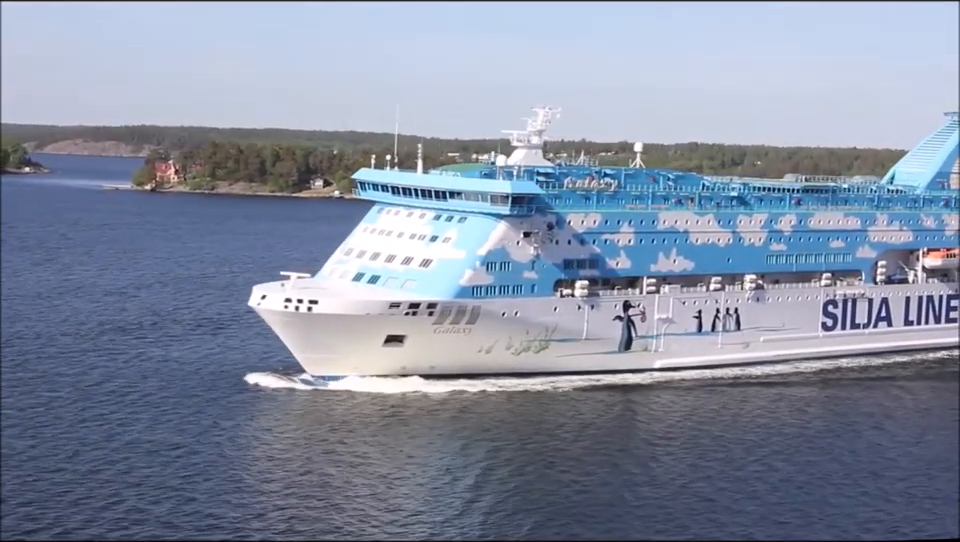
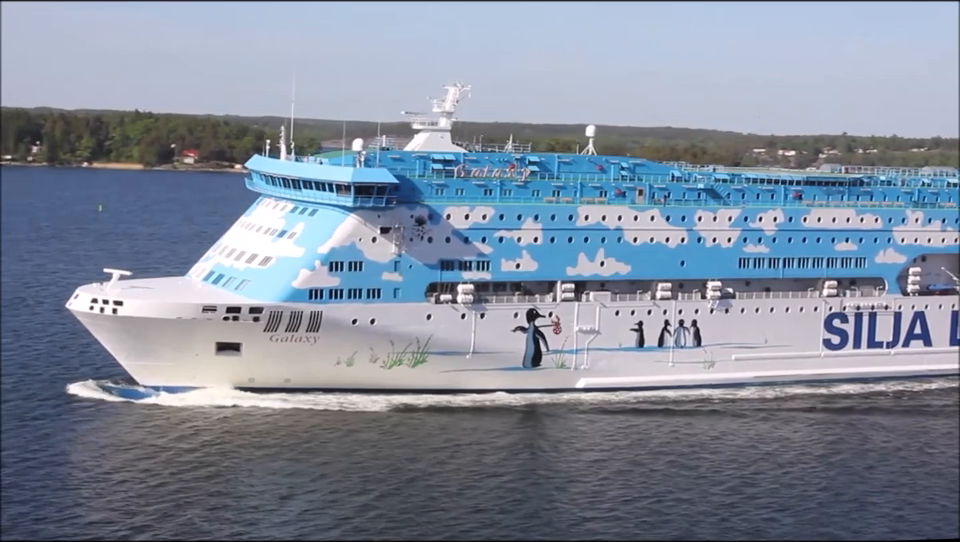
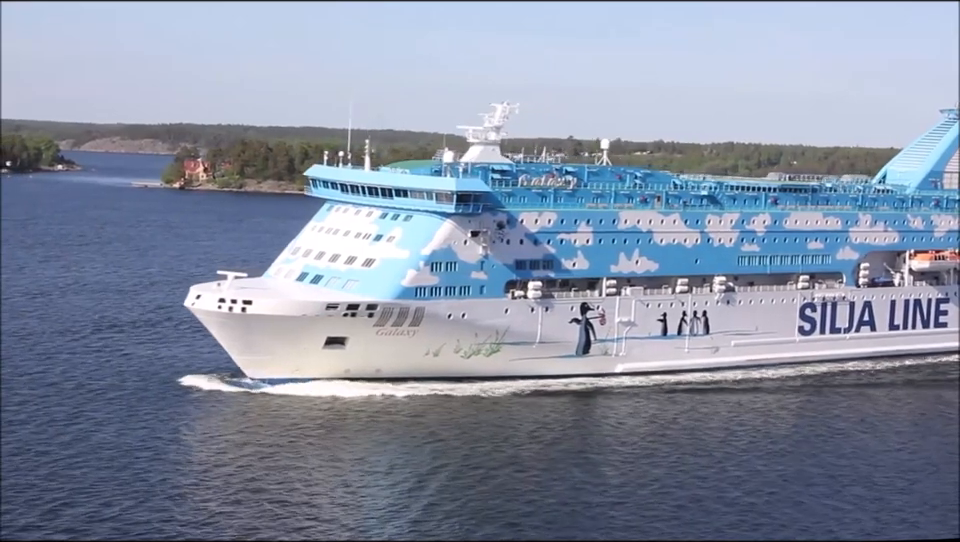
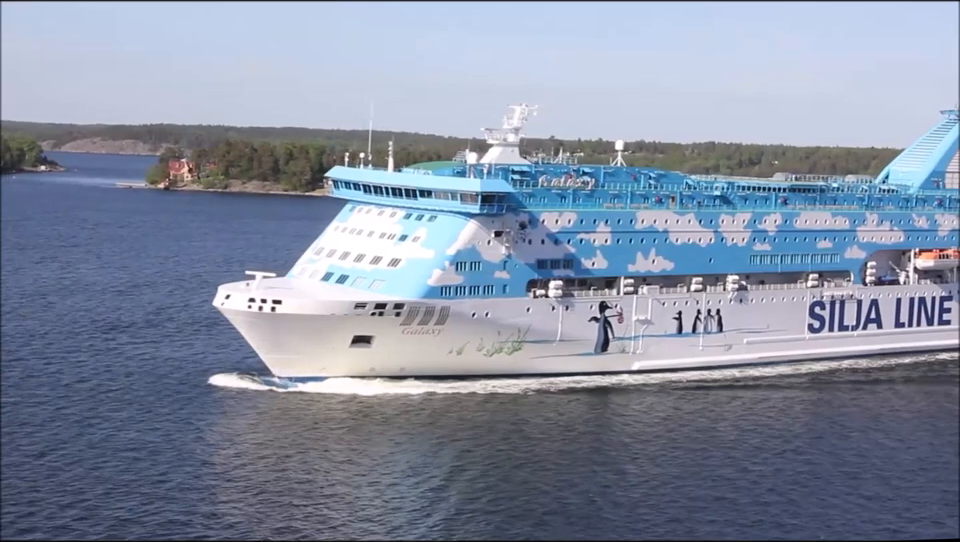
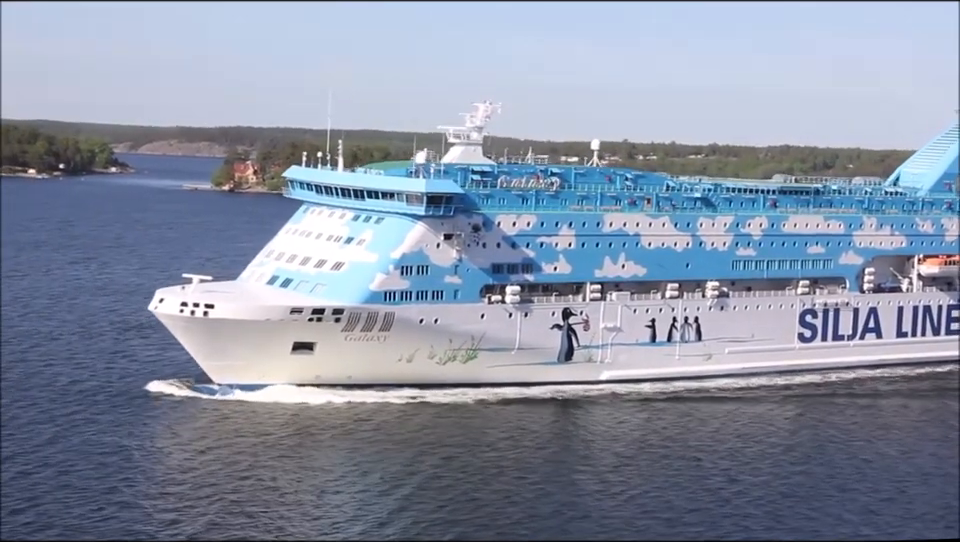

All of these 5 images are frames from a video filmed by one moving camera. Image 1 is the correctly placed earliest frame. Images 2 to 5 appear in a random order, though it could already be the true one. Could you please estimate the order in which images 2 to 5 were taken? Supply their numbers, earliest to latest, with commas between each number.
4, 3, 5, 2
